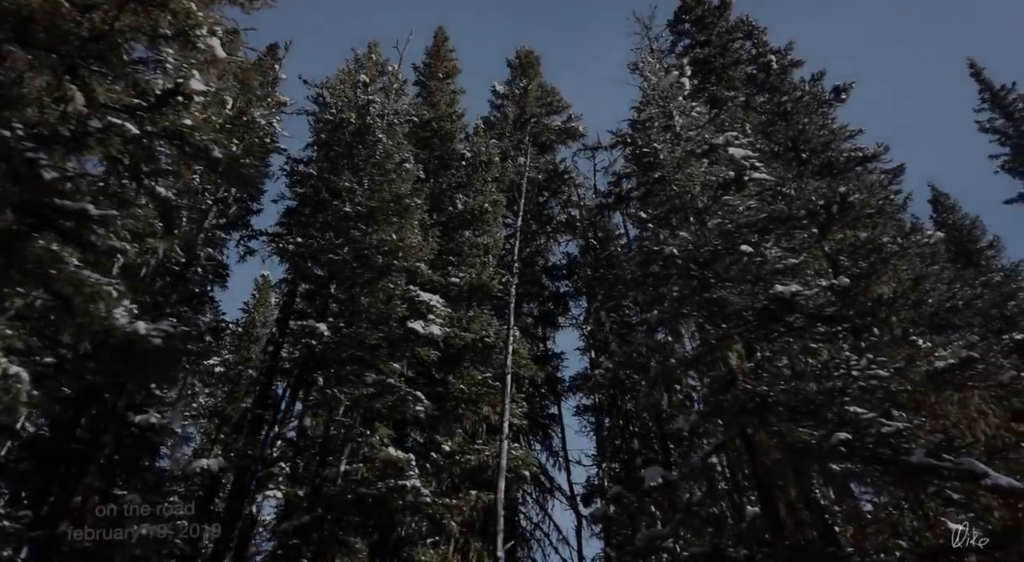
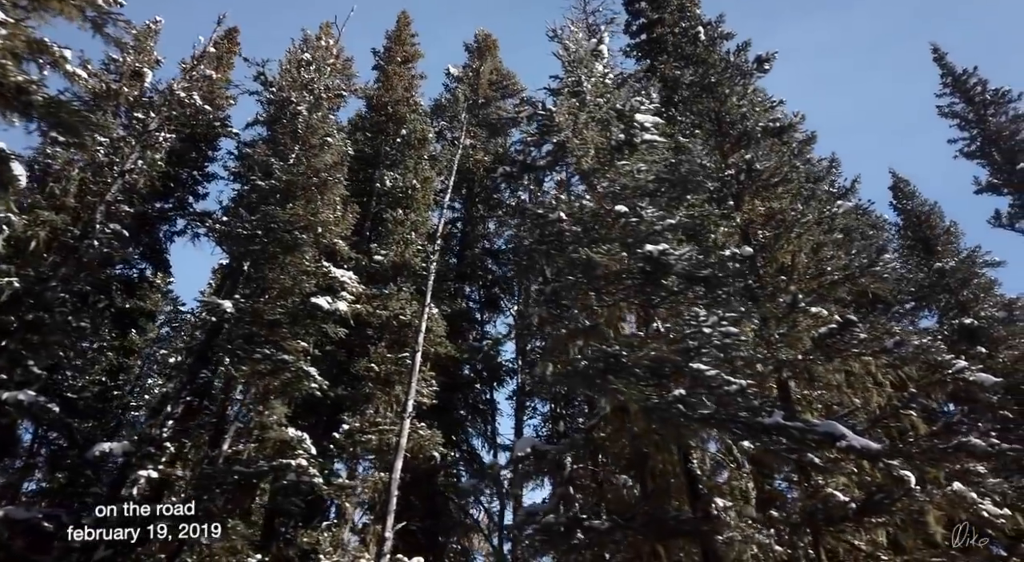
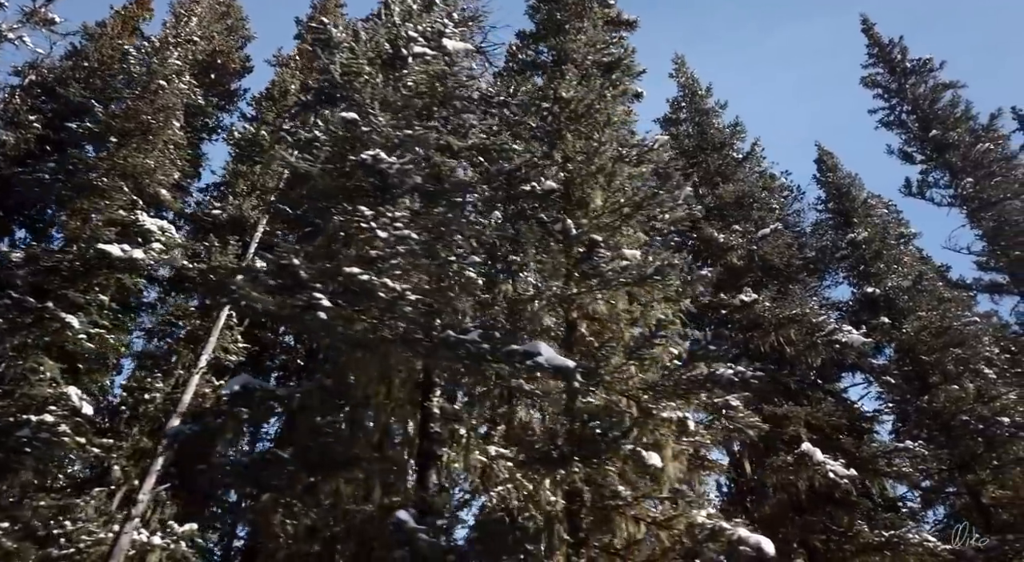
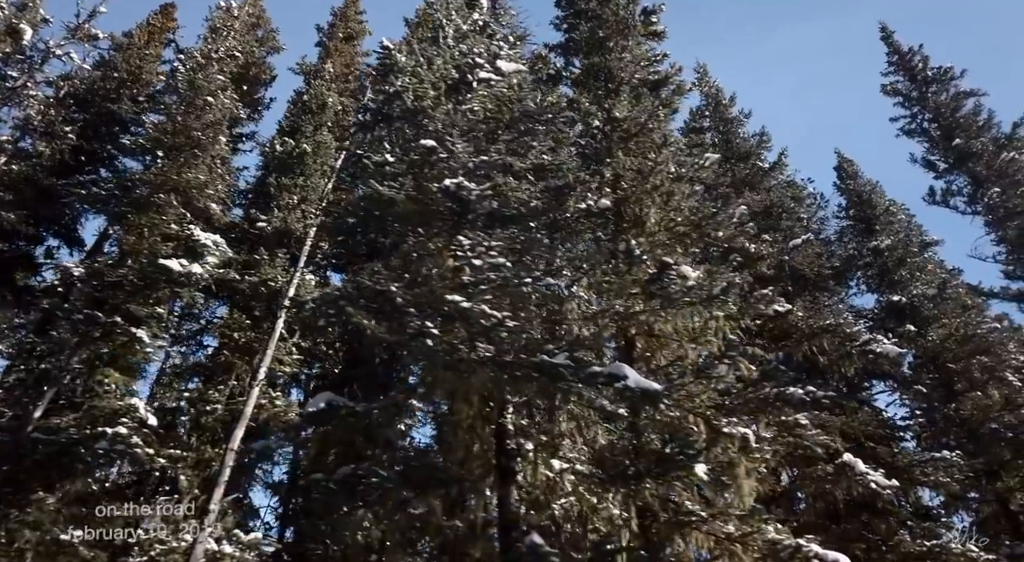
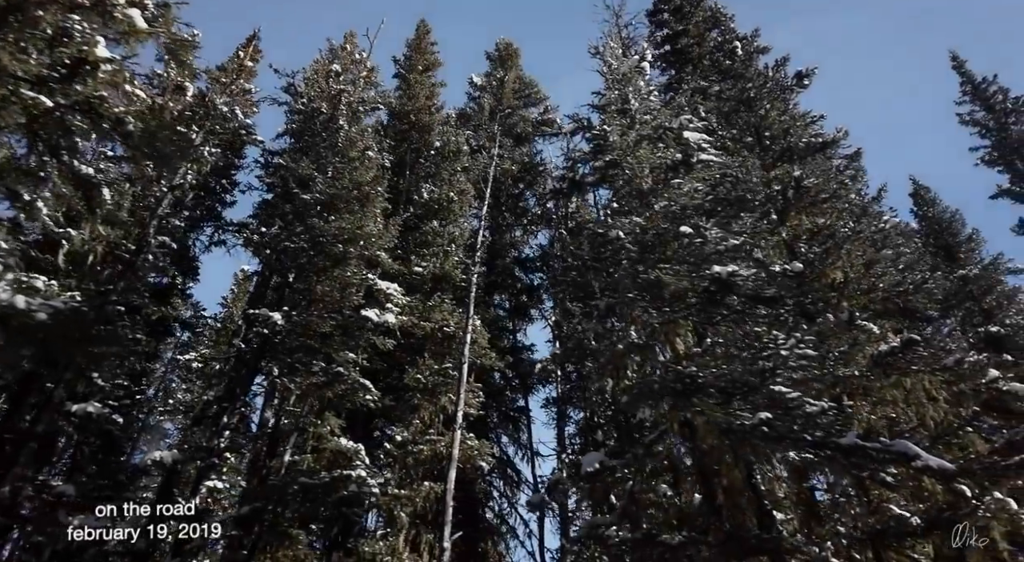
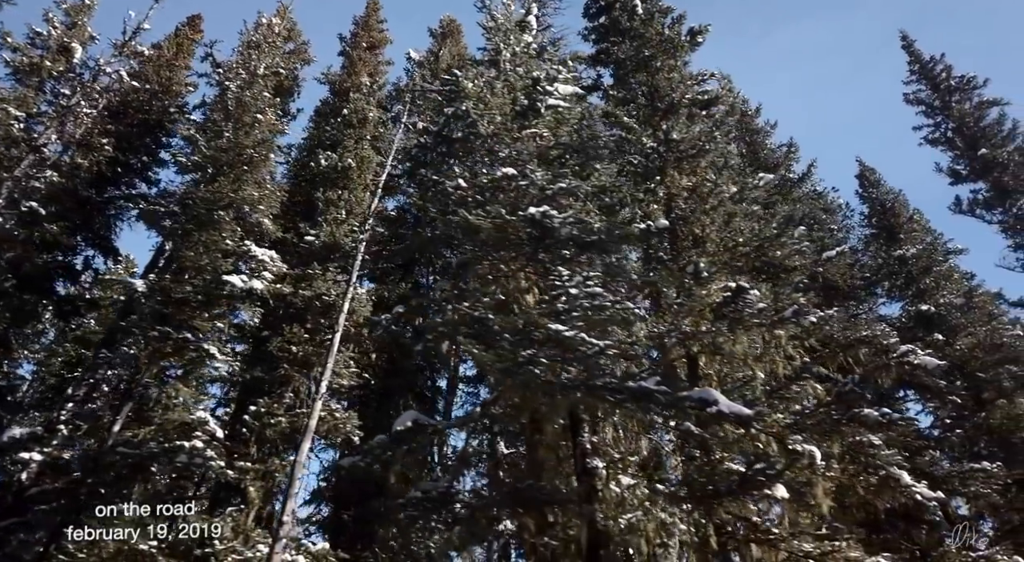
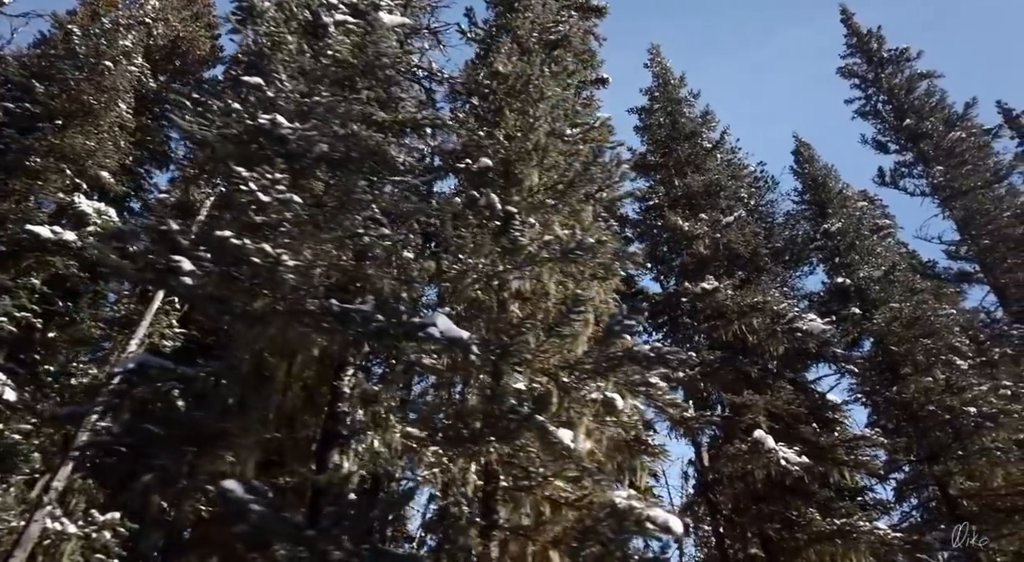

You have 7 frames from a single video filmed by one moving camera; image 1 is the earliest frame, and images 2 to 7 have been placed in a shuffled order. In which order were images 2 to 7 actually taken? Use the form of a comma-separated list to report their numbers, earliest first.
5, 2, 6, 4, 3, 7
